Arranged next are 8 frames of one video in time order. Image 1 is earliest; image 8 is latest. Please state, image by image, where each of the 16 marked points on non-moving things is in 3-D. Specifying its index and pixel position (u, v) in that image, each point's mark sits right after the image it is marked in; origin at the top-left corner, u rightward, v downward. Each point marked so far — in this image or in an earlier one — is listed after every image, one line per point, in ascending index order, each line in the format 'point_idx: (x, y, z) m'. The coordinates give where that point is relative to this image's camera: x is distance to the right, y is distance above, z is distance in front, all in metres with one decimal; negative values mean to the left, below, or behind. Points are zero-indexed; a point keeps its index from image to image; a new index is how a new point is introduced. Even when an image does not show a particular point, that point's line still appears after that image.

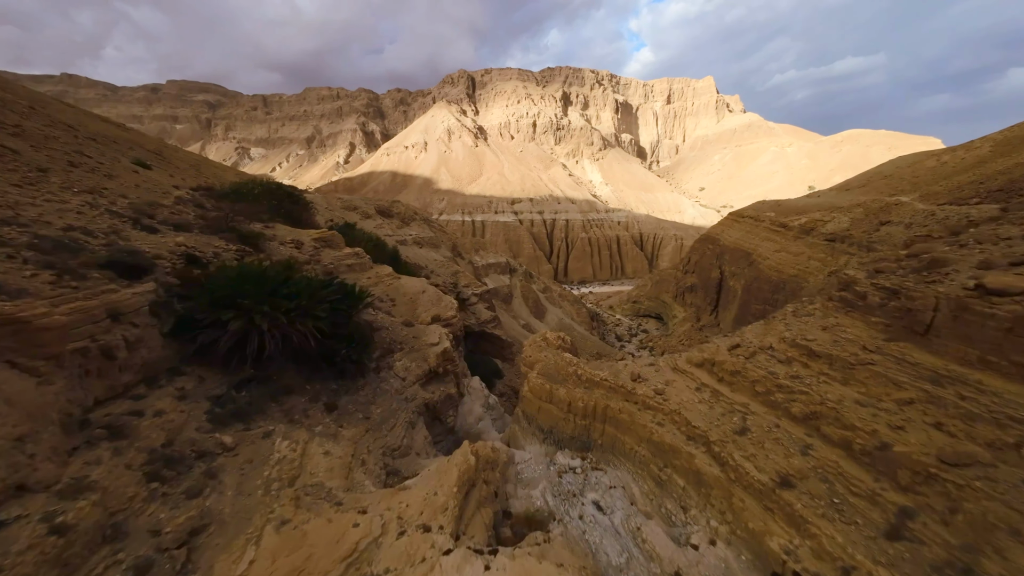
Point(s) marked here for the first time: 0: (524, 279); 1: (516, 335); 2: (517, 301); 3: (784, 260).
0: (+0.6, +0.5, +20.0) m
1: (0.0, -2.1, +15.1) m
2: (+0.2, -0.7, +18.6) m
3: (+8.7, +1.0, +12.8) m
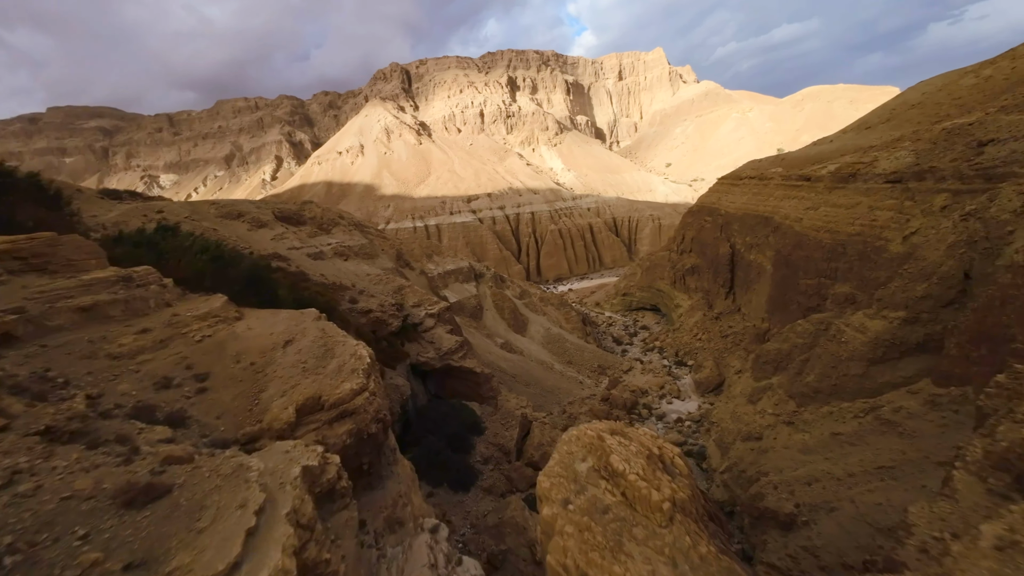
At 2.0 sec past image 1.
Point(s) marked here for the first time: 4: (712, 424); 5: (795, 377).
0: (-0.7, +0.2, +16.5) m
1: (-0.6, -2.3, +11.6) m
2: (-0.8, -1.0, +15.1) m
3: (+7.7, +1.8, +10.0) m
4: (+4.3, -2.8, +8.5) m
5: (+5.0, -1.6, +7.3) m
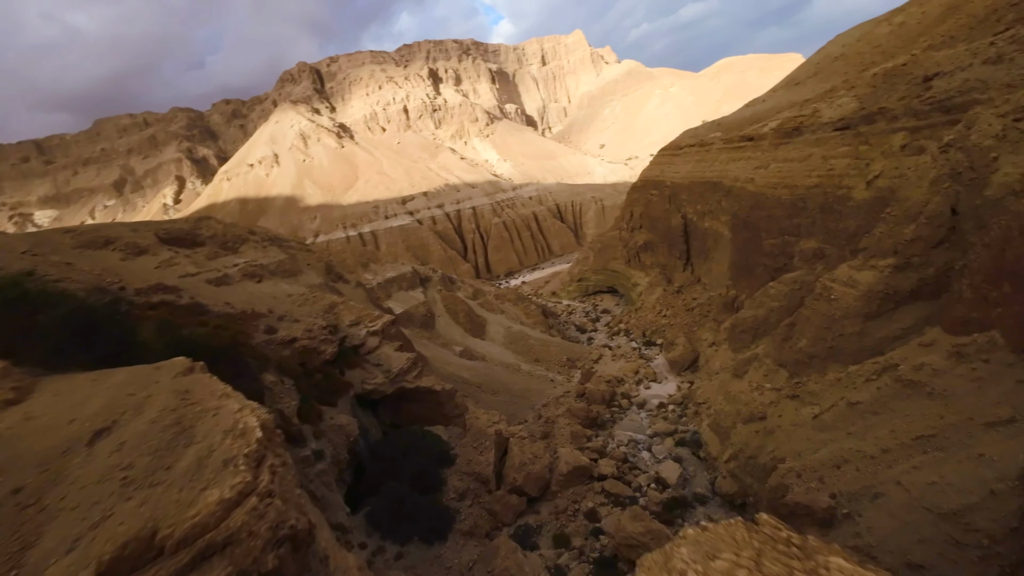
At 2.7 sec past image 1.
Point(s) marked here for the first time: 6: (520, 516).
0: (-2.5, +0.1, +15.2) m
1: (-1.5, -2.4, +10.4) m
2: (-2.3, -1.2, +13.8) m
3: (+6.4, +2.8, +9.7) m
4: (+3.8, -2.3, +7.9) m
5: (+4.5, -0.9, +6.8) m
6: (+0.1, -3.5, +6.4) m
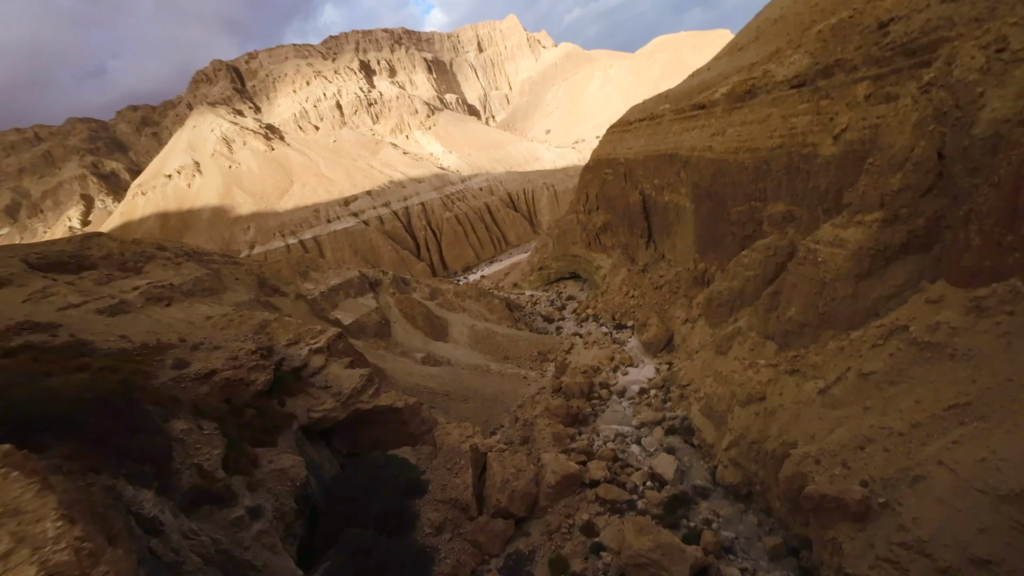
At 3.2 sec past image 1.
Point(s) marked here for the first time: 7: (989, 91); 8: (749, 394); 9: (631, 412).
0: (-3.9, 0.0, +14.1) m
1: (-2.2, -2.4, +9.4) m
2: (-3.4, -1.2, +12.7) m
3: (+5.2, +3.5, +9.4) m
4: (+3.3, -1.8, +7.5) m
5: (+4.0, -0.4, +6.4) m
6: (0.0, -3.4, +5.6) m
7: (+4.9, +2.0, +4.3) m
8: (+3.1, -1.4, +5.5) m
9: (+2.6, -2.7, +9.0) m
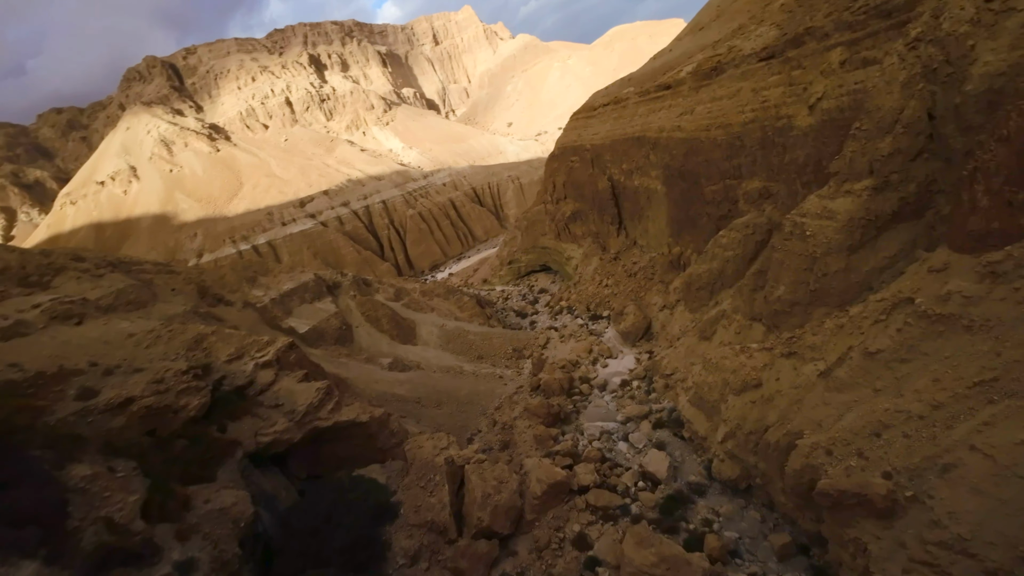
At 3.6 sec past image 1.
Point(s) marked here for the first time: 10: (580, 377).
0: (-4.9, -0.1, +13.2) m
1: (-2.7, -2.4, +8.7) m
2: (-4.2, -1.3, +11.9) m
3: (+4.3, +3.9, +9.1) m
4: (+2.9, -1.5, +7.1) m
5: (+3.5, -0.1, +6.1) m
6: (-0.2, -3.3, +5.0) m
7: (+4.5, +2.3, +4.0) m
8: (+2.8, -1.1, +5.1) m
9: (+2.1, -2.5, +8.6) m
10: (+1.6, -2.1, +9.9) m
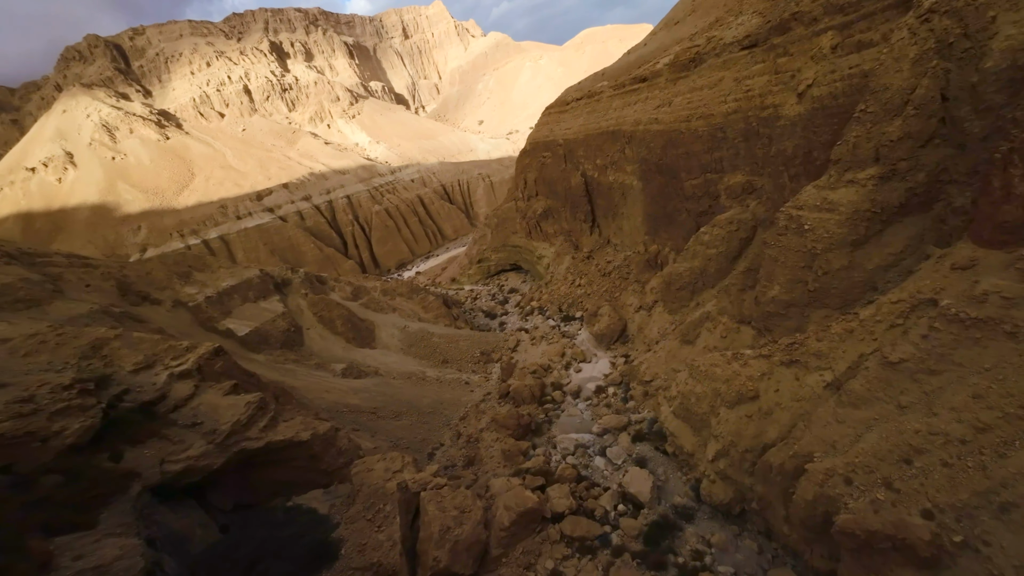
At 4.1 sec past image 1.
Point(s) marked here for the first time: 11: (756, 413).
0: (-5.8, 0.0, +12.1) m
1: (-3.3, -2.4, +7.7) m
2: (-5.0, -1.2, +10.8) m
3: (+3.7, +3.9, +8.7) m
4: (+2.4, -1.5, +6.6) m
5: (+3.1, -0.1, +5.6) m
6: (-0.6, -3.3, +4.2) m
7: (+4.2, +2.3, +3.6) m
8: (+2.5, -1.1, +4.6) m
9: (+1.5, -2.5, +8.0) m
10: (+0.9, -2.1, +9.2) m
11: (+2.5, -1.3, +4.3) m
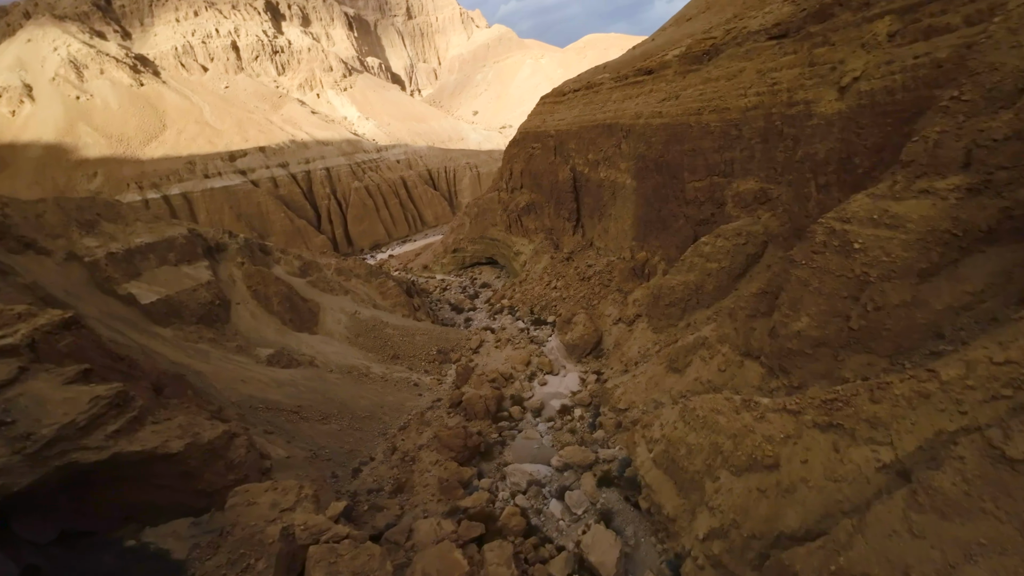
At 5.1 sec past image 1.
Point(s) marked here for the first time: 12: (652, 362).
0: (-6.6, +0.7, +10.5) m
1: (-4.1, -1.9, +6.3) m
2: (-5.9, -0.6, +9.2) m
3: (+3.5, +3.6, +7.6) m
4: (+1.7, -1.7, +5.4) m
5: (+2.6, -0.4, +4.5) m
6: (-1.3, -3.2, +3.0) m
7: (+4.1, +1.9, +2.5) m
8: (+1.9, -1.3, +3.5) m
9: (+0.6, -2.5, +6.8) m
10: (0.0, -2.1, +8.0) m
11: (+1.9, -1.5, +3.1) m
12: (+2.0, -1.1, +6.1) m
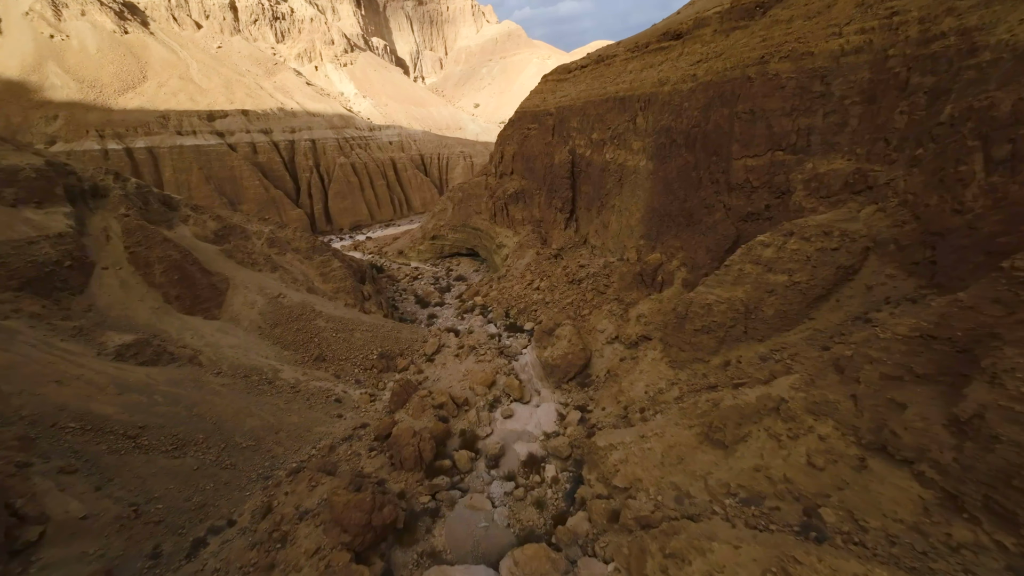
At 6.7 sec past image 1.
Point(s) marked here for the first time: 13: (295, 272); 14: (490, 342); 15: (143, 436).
0: (-7.0, +1.5, +7.9) m
1: (-4.7, -1.5, +3.8) m
2: (-6.4, +0.1, +6.7) m
3: (+3.3, +3.3, +5.4) m
4: (+1.1, -1.8, +3.2) m
5: (+2.2, -0.6, +2.3) m
6: (-1.9, -3.0, +0.6) m
7: (+4.0, +1.5, +0.4) m
8: (+1.5, -1.5, +1.2) m
9: (-0.1, -2.5, +4.6) m
10: (-0.7, -2.0, +5.7) m
11: (+1.5, -1.6, +0.9) m
12: (+1.5, -1.3, +3.8) m
13: (-5.0, +0.4, +9.6) m
14: (-0.5, -1.1, +8.7) m
15: (-4.3, -1.7, +4.7) m
